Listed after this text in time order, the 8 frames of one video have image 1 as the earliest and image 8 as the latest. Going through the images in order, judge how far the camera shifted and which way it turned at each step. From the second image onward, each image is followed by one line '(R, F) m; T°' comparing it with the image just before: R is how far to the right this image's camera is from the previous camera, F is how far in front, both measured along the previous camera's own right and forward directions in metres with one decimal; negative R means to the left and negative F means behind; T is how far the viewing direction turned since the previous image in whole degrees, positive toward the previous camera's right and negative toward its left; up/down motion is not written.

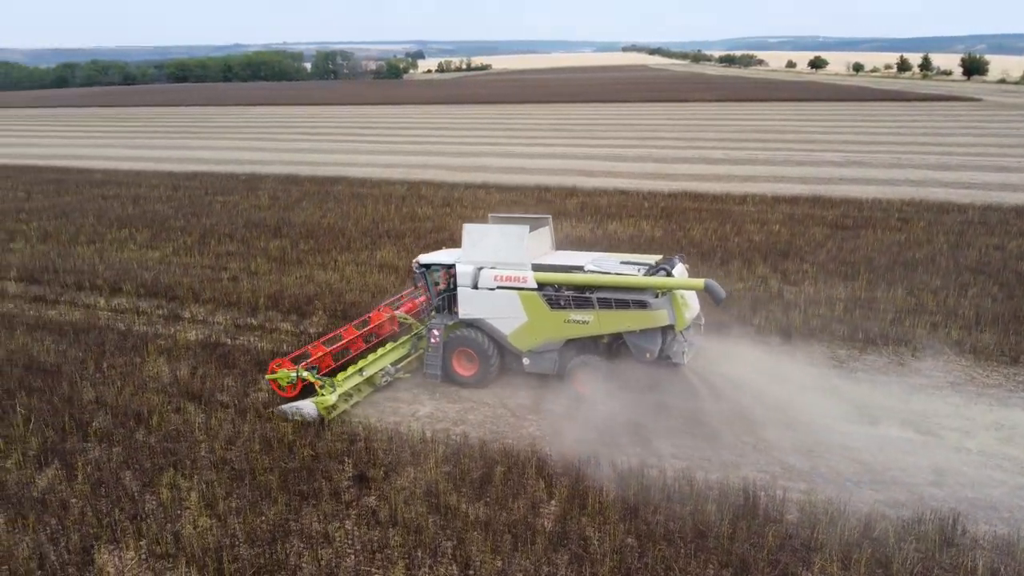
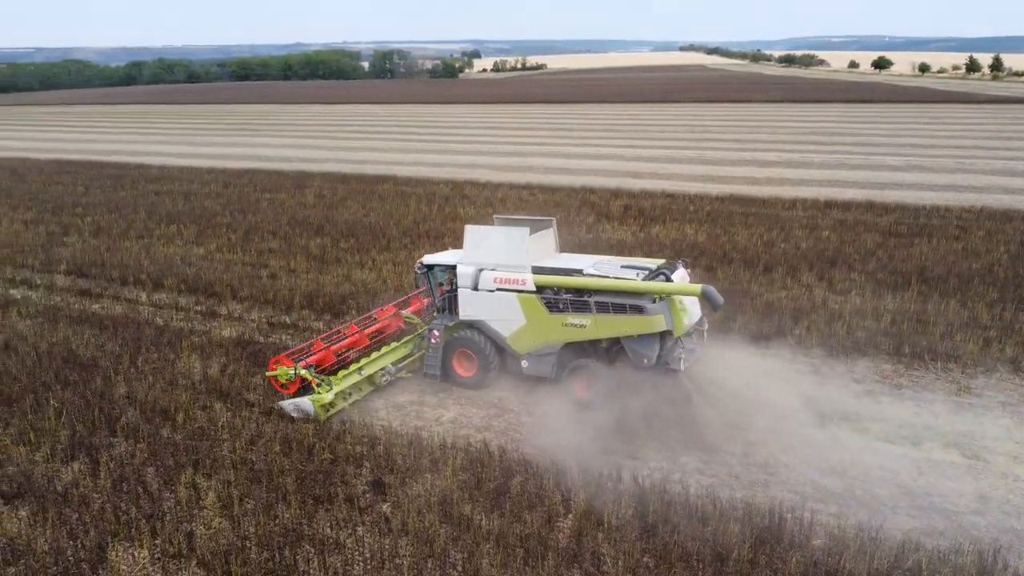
(+0.2, +0.2) m; -4°
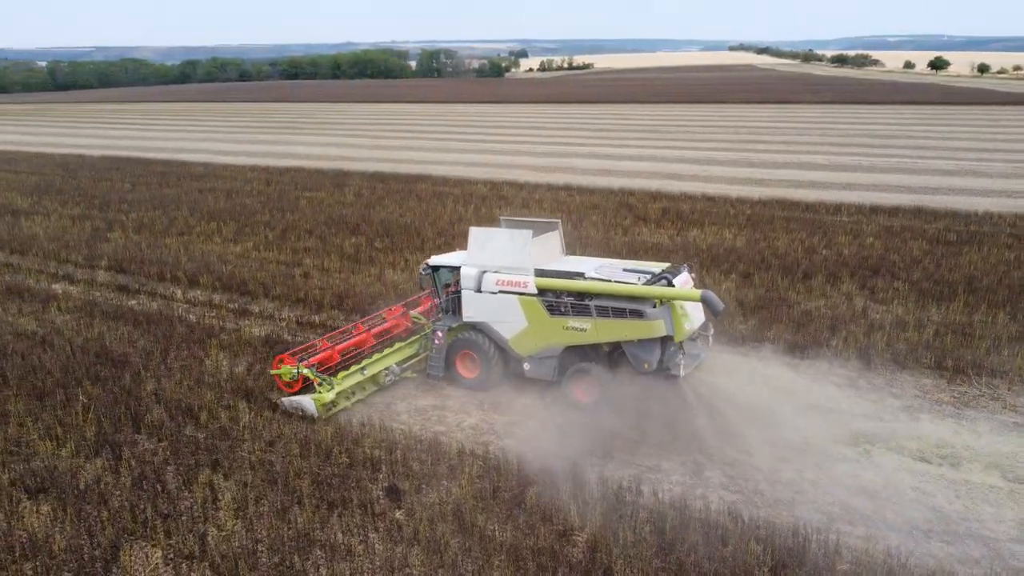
(+0.2, +0.1) m; -3°
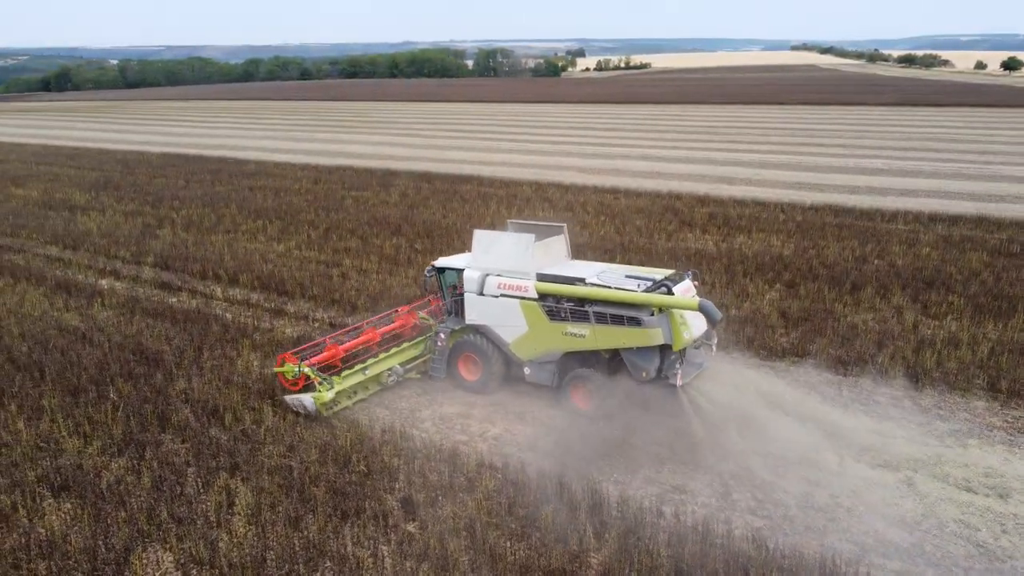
(+0.2, +0.2) m; -4°
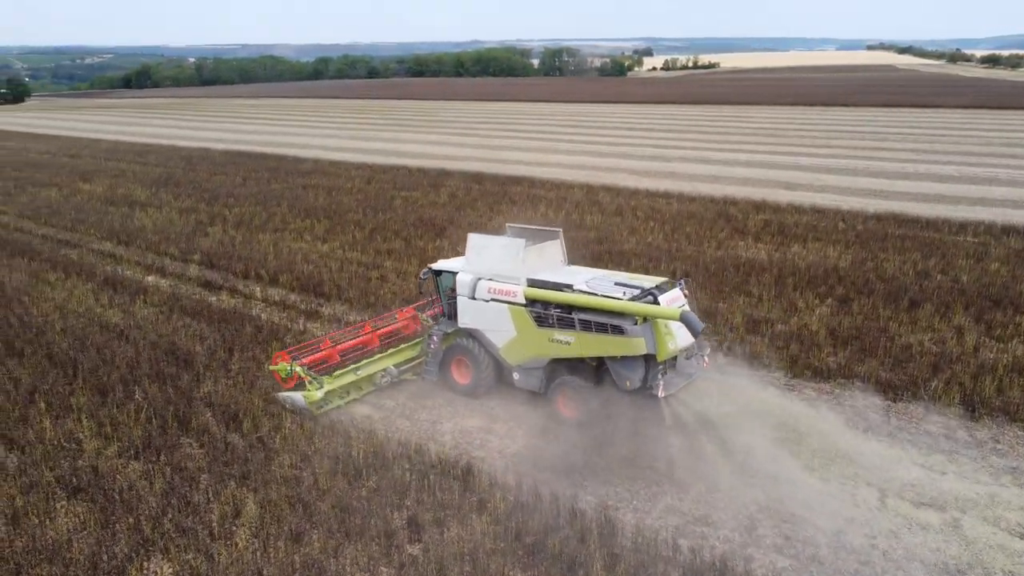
(+0.3, +0.3) m; -4°
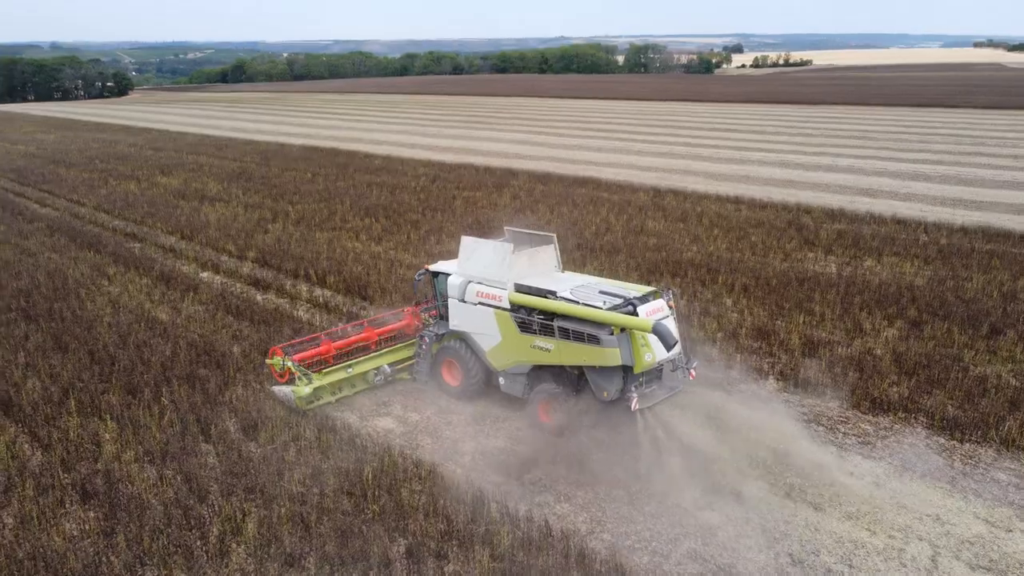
(+0.5, +0.4) m; -6°
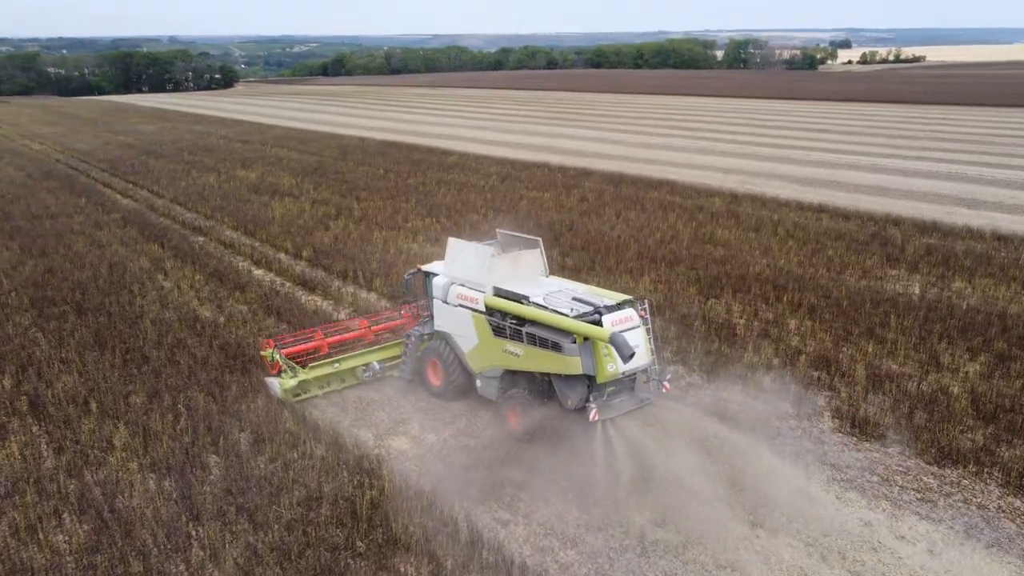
(+0.6, +0.6) m; -6°
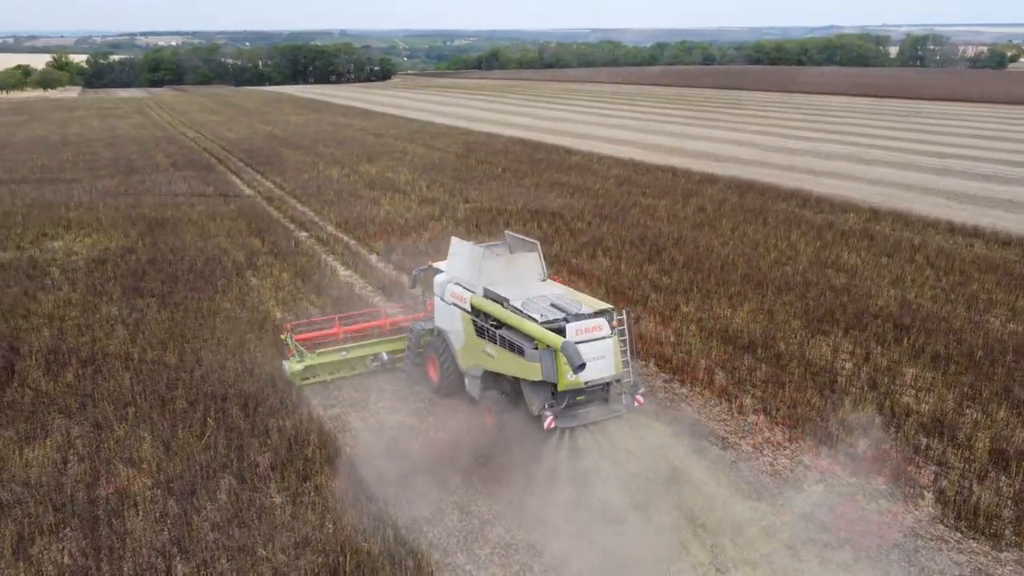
(+0.8, +0.9) m; -10°
